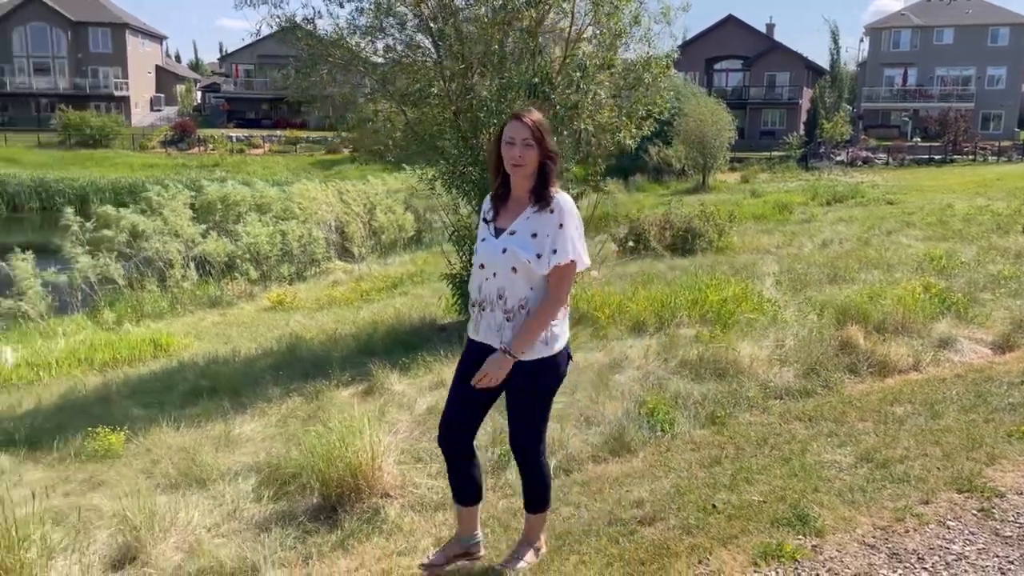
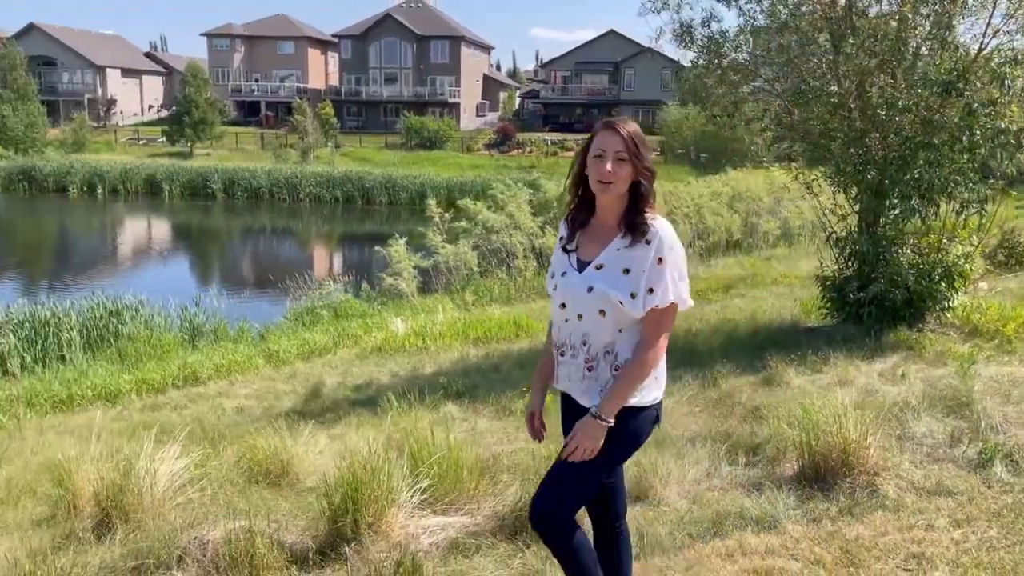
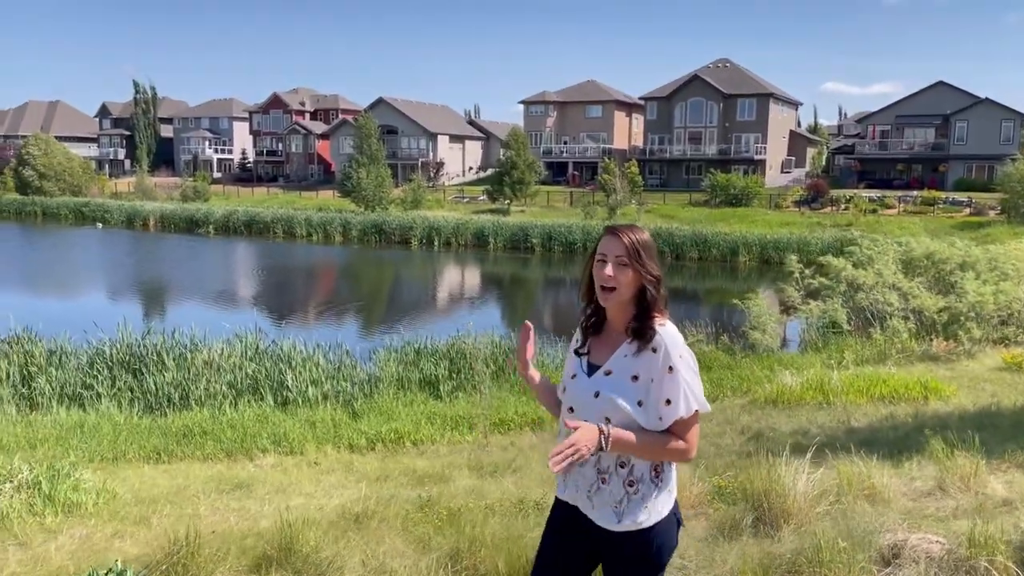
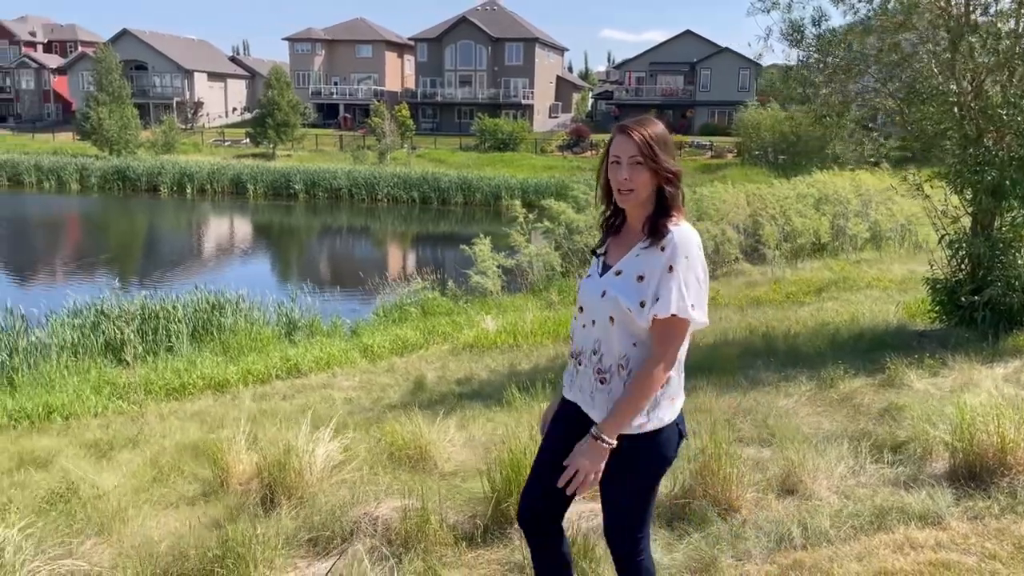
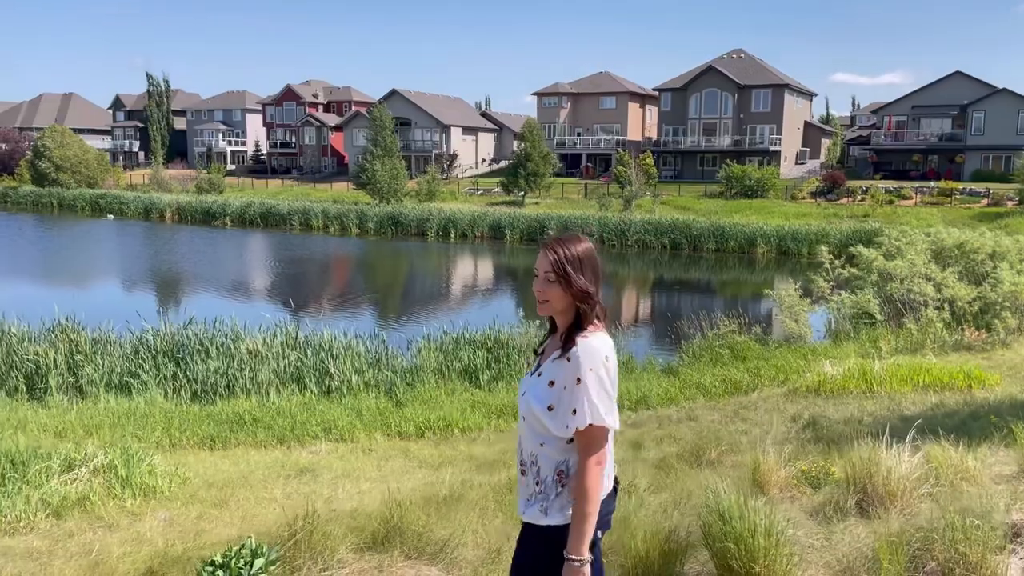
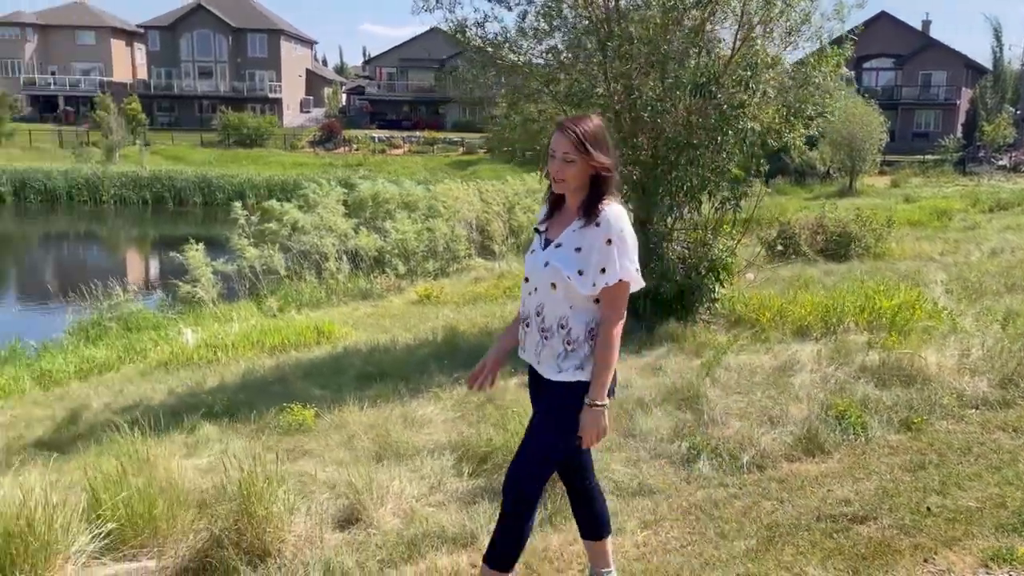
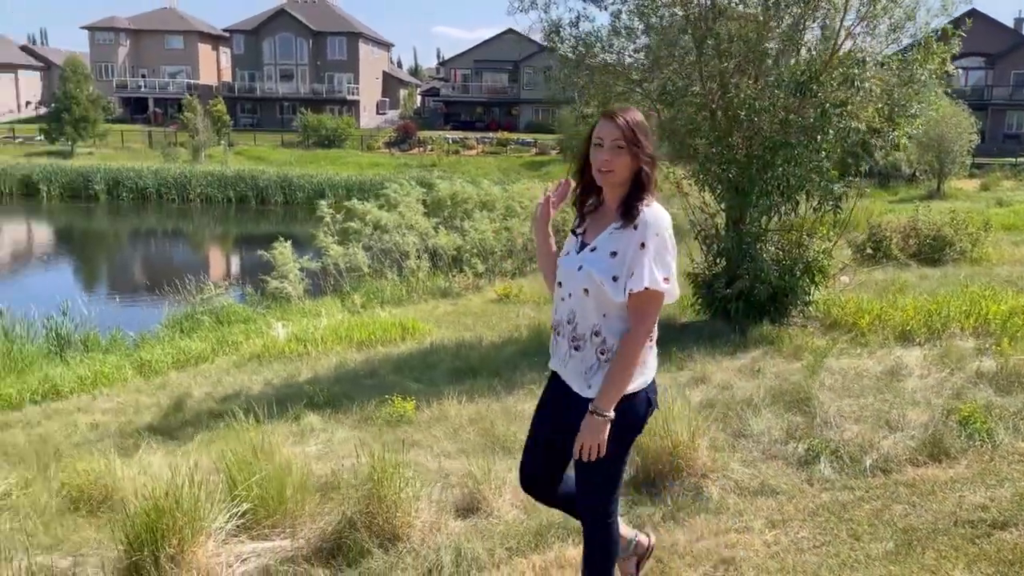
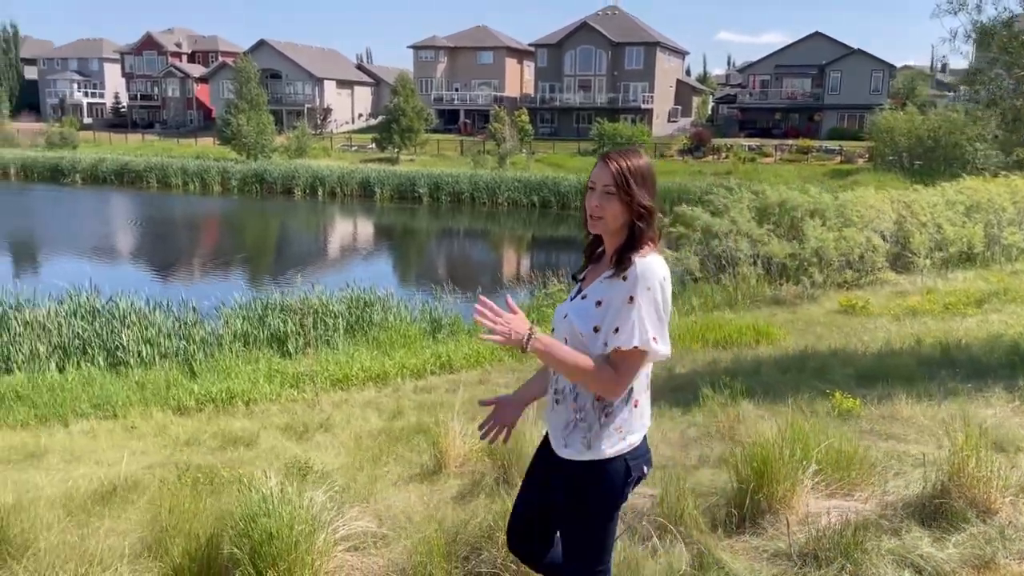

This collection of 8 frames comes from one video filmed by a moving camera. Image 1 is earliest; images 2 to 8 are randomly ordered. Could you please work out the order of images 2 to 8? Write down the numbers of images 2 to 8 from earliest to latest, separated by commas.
6, 7, 2, 4, 8, 3, 5
